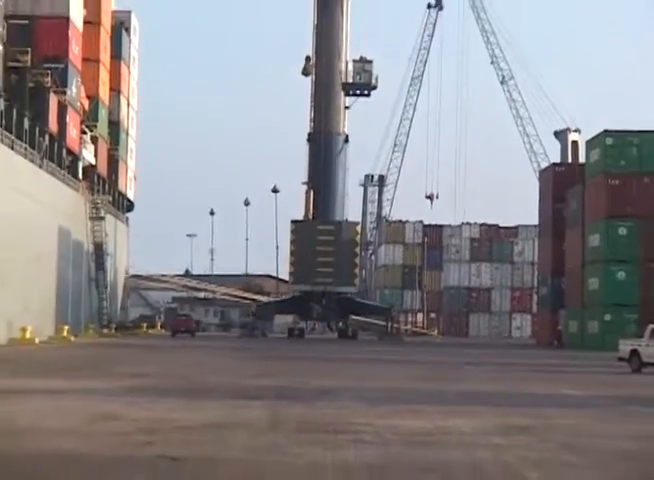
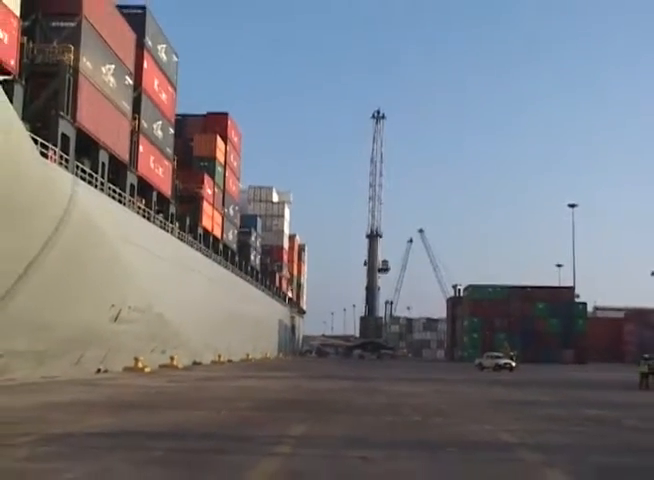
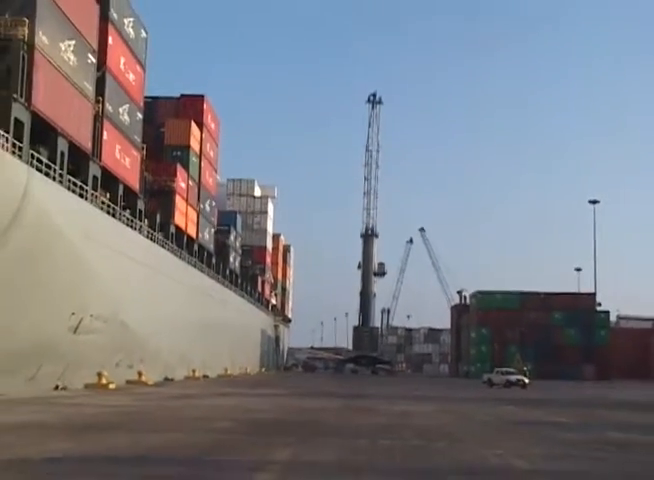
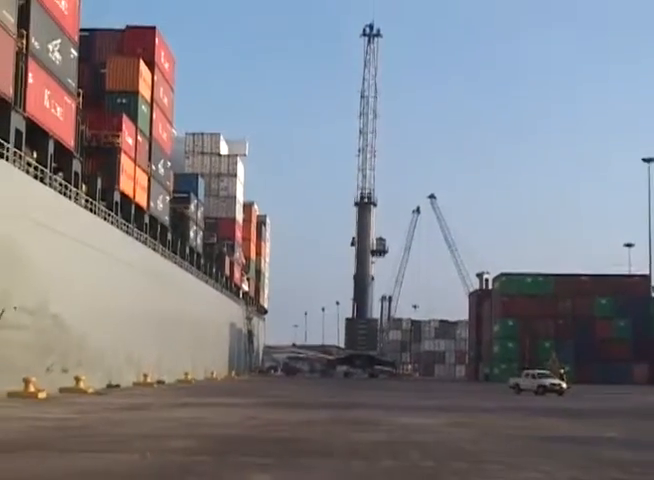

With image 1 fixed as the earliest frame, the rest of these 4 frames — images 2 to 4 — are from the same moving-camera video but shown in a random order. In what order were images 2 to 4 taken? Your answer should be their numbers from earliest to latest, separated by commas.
4, 3, 2
